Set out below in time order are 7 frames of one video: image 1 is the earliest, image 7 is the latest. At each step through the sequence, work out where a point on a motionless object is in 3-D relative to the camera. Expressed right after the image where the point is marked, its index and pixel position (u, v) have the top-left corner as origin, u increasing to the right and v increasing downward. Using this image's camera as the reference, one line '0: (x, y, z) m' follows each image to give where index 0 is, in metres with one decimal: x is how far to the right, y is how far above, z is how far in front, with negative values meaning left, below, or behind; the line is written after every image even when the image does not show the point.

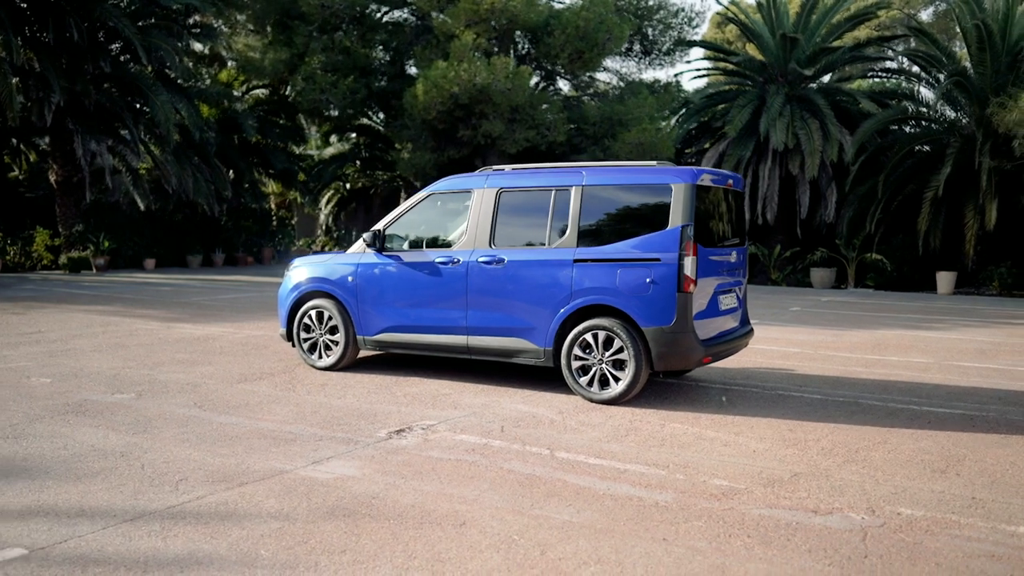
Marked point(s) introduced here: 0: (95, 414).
0: (-3.4, -1.0, +7.2) m
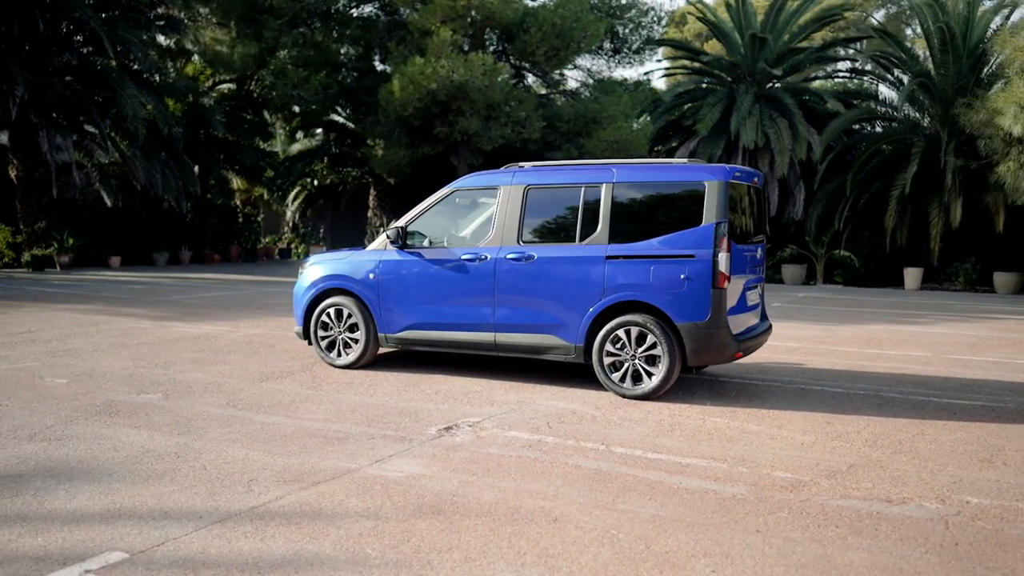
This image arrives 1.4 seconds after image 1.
0: (-3.0, -1.0, +7.1) m
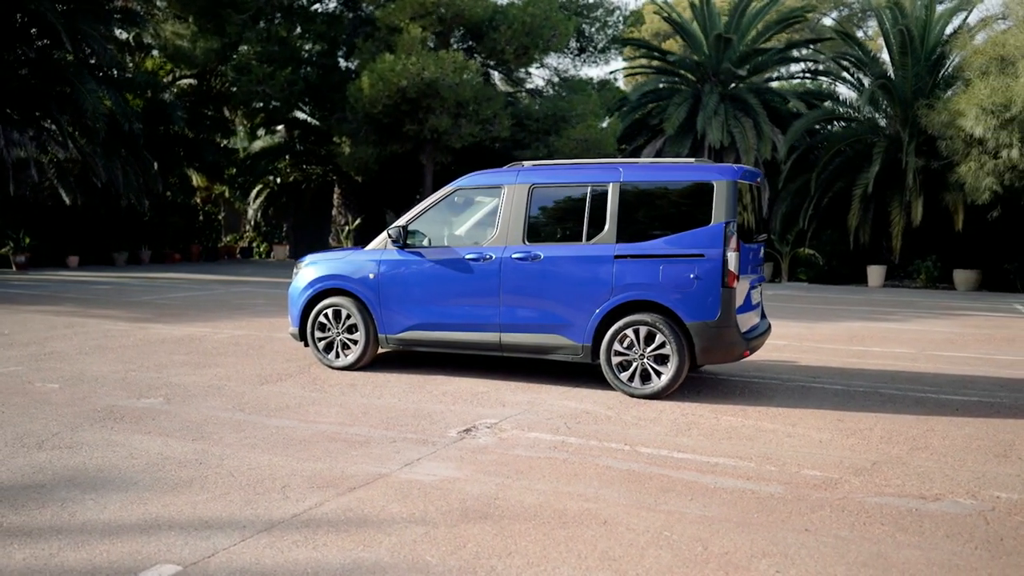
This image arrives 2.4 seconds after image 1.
0: (-2.9, -1.0, +6.9) m
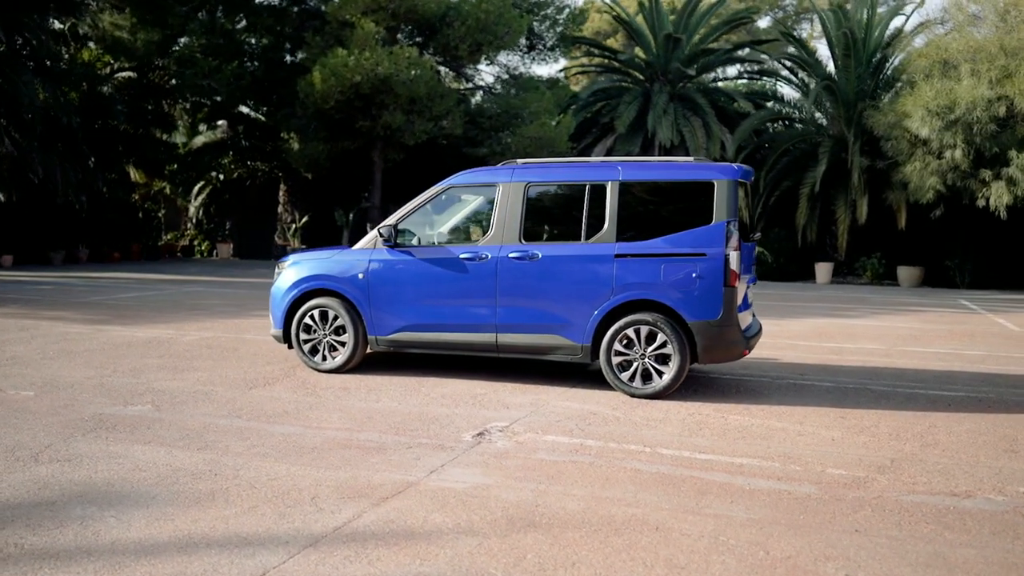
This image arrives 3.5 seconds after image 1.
0: (-2.8, -1.0, +6.5) m
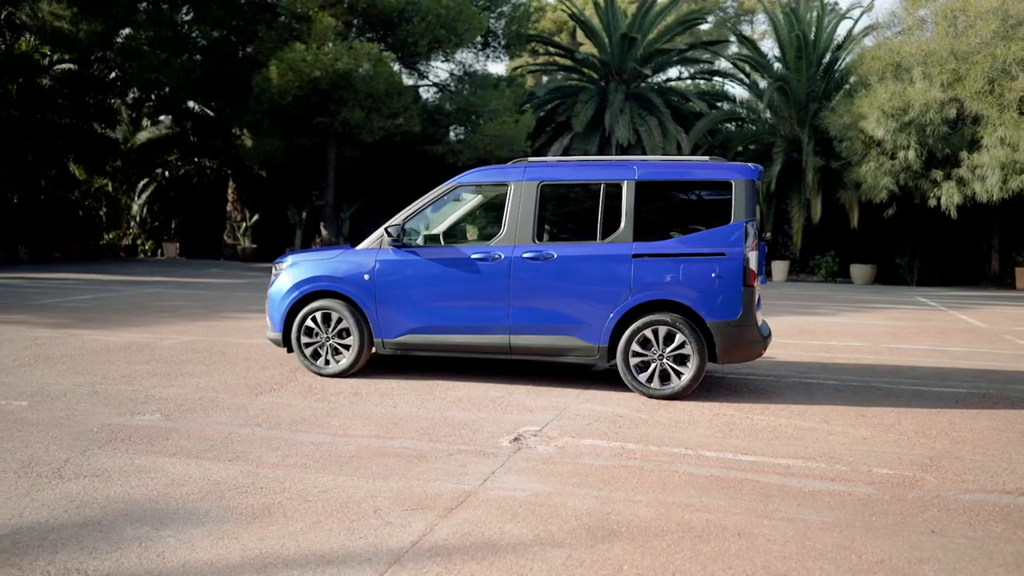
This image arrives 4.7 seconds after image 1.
0: (-2.5, -1.1, +6.2) m
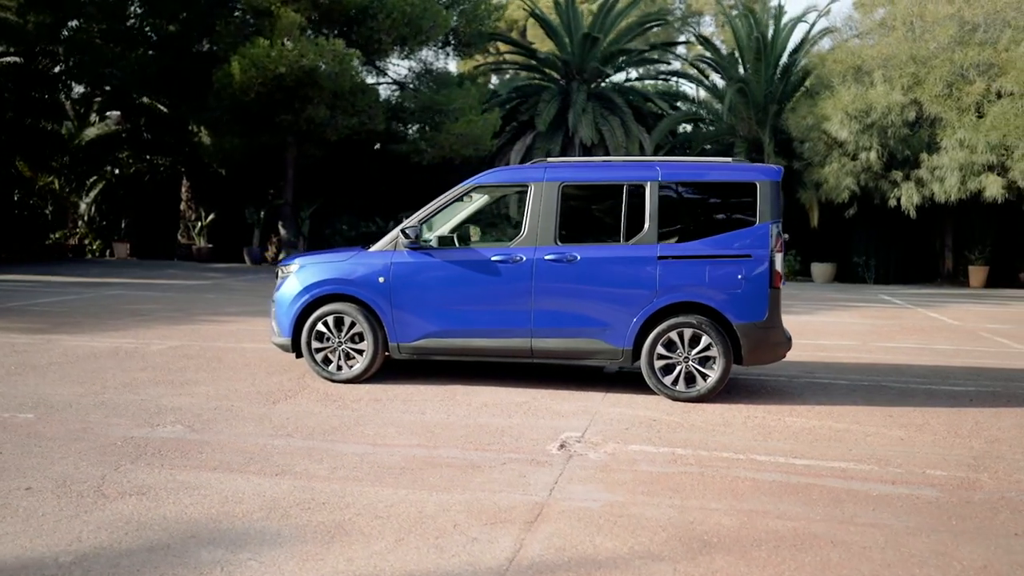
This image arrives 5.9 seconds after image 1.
0: (-2.2, -1.1, +5.9) m
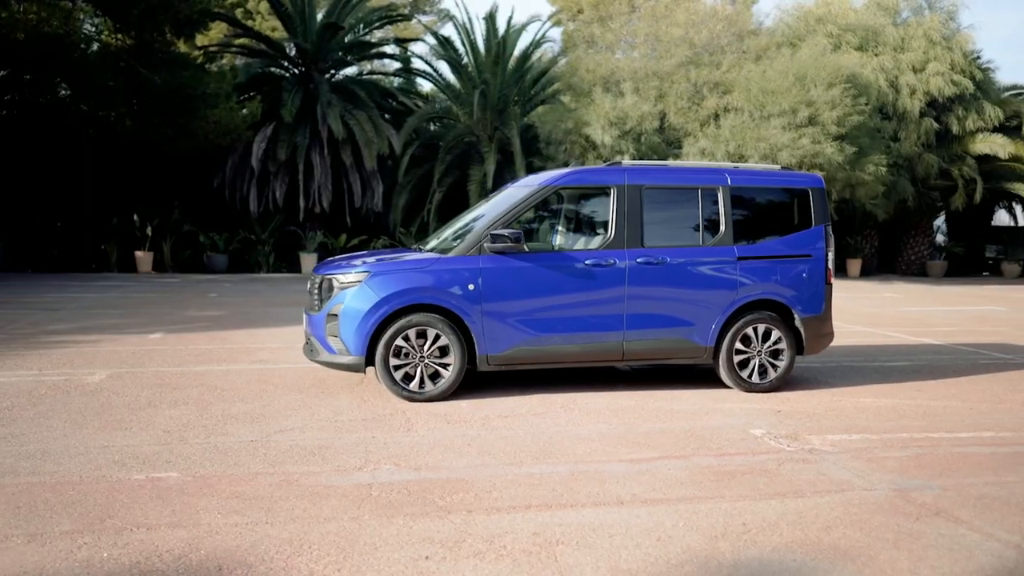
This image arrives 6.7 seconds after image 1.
0: (-0.2, -1.2, +5.1) m
